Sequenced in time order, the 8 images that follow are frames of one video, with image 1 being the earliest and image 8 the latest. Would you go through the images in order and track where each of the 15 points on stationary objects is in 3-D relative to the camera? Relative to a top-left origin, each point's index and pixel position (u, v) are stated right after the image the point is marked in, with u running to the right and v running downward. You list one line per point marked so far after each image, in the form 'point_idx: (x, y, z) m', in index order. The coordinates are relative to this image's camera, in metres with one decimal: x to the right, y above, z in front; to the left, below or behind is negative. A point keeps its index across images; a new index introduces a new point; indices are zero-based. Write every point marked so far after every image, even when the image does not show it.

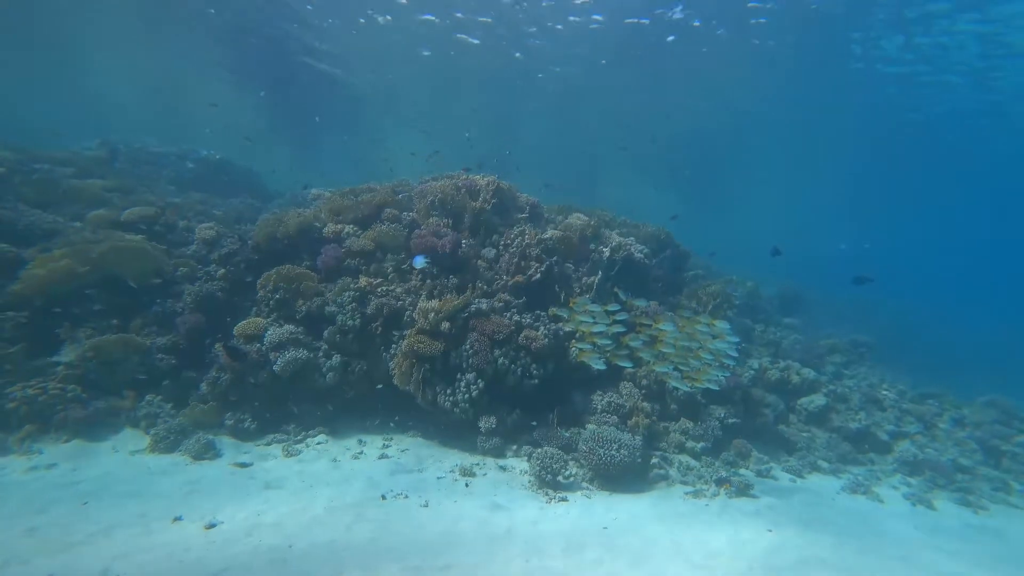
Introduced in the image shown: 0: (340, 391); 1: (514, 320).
0: (-3.1, -1.9, +8.2) m
1: (+0.1, -0.6, +8.2) m
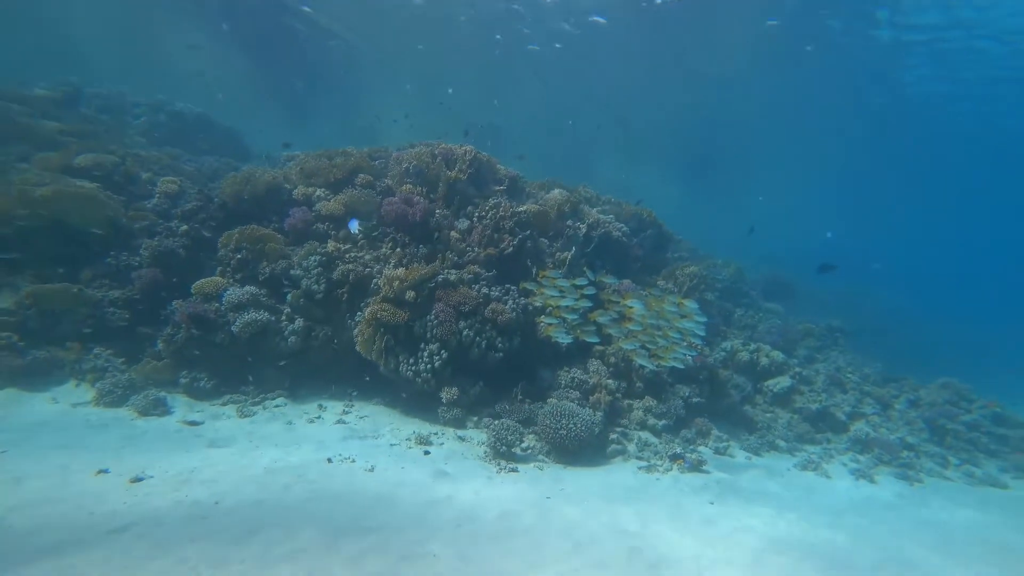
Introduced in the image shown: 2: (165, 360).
0: (-3.7, -1.2, +8.1) m
1: (-0.5, -0.1, +8.1) m
2: (-5.9, -1.3, +7.8) m
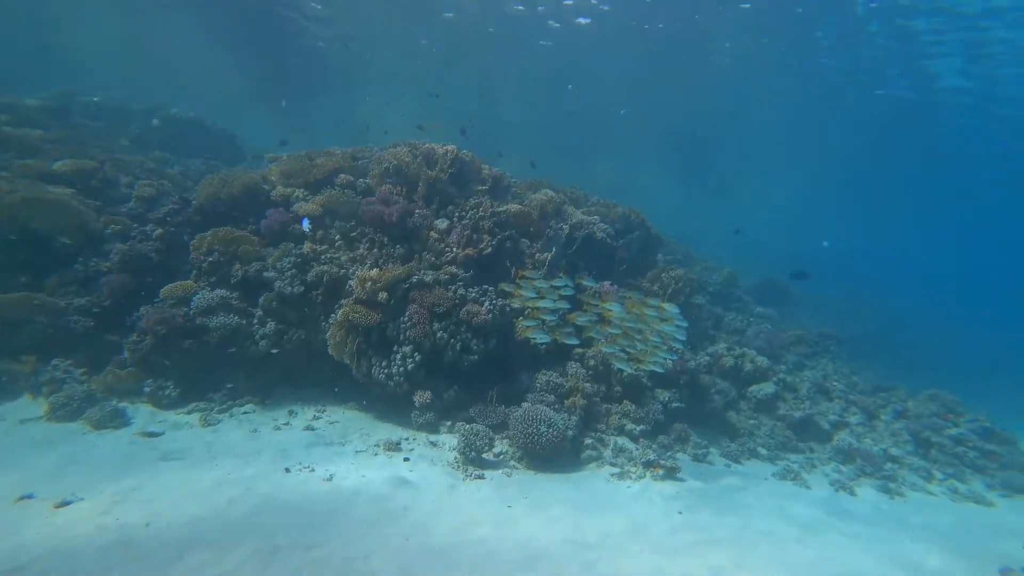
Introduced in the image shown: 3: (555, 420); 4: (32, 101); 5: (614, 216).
0: (-4.1, -1.3, +7.9) m
1: (-0.9, -0.1, +8.0) m
2: (-6.3, -1.3, +7.6) m
3: (+0.7, -2.0, +6.9) m
4: (-19.7, +7.8, +19.2) m
5: (+3.1, +2.1, +13.4) m
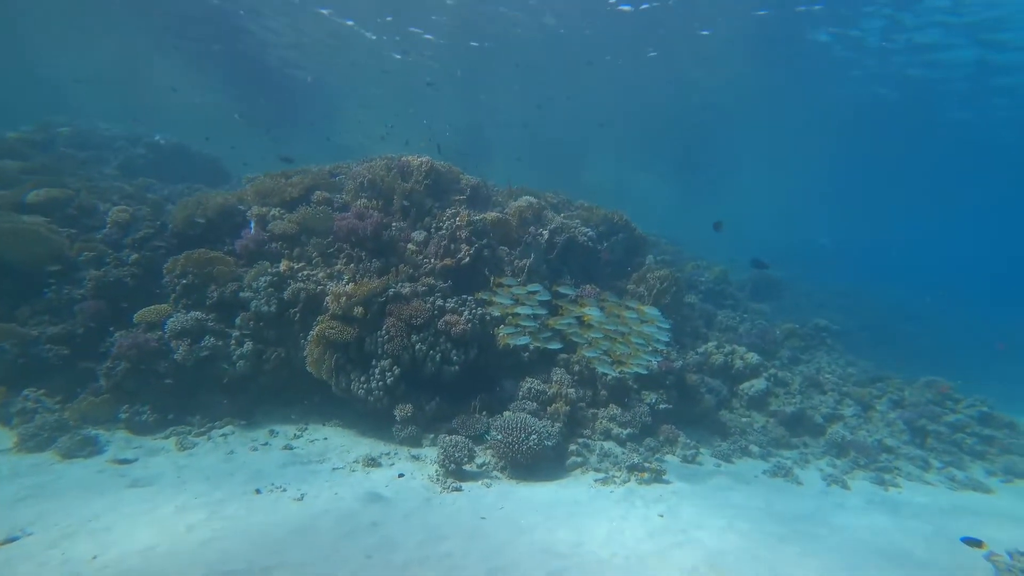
0: (-4.4, -1.6, +7.8) m
1: (-1.3, -0.3, +7.9) m
2: (-6.7, -1.7, +7.5) m
3: (+0.4, -2.1, +6.8) m
4: (-20.5, +6.5, +19.2) m
5: (+2.6, +2.0, +13.4) m
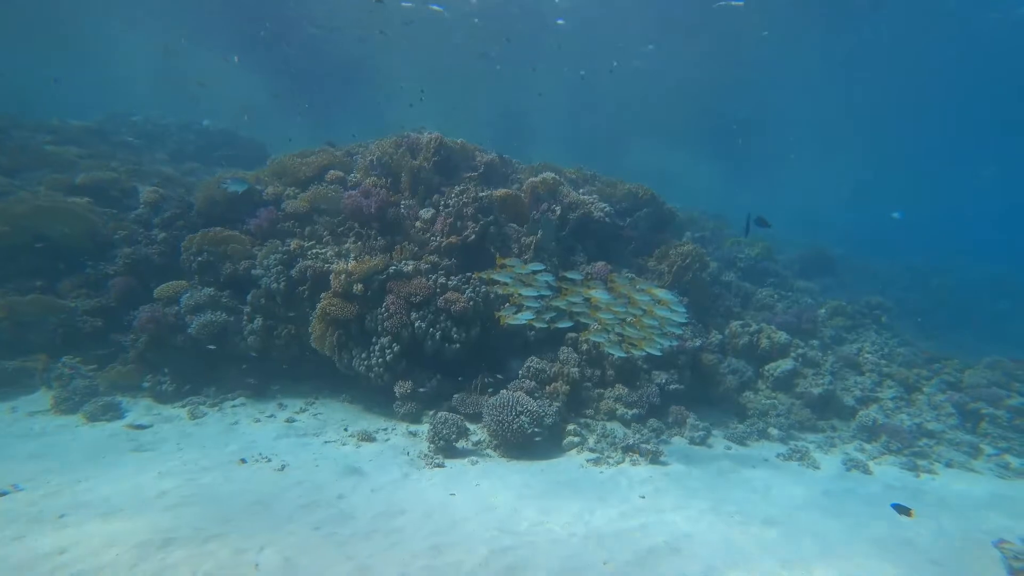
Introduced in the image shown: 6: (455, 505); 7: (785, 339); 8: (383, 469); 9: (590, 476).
0: (-4.4, -1.2, +8.1) m
1: (-1.3, +0.1, +7.8) m
2: (-6.7, -1.4, +8.0) m
3: (+0.3, -1.7, +6.6) m
4: (-19.4, +7.2, +20.5) m
5: (+3.0, +2.7, +12.9) m
6: (-0.5, -2.0, +4.2) m
7: (+5.7, -1.1, +9.6) m
8: (-1.4, -2.0, +5.1) m
9: (+0.9, -2.1, +5.1) m
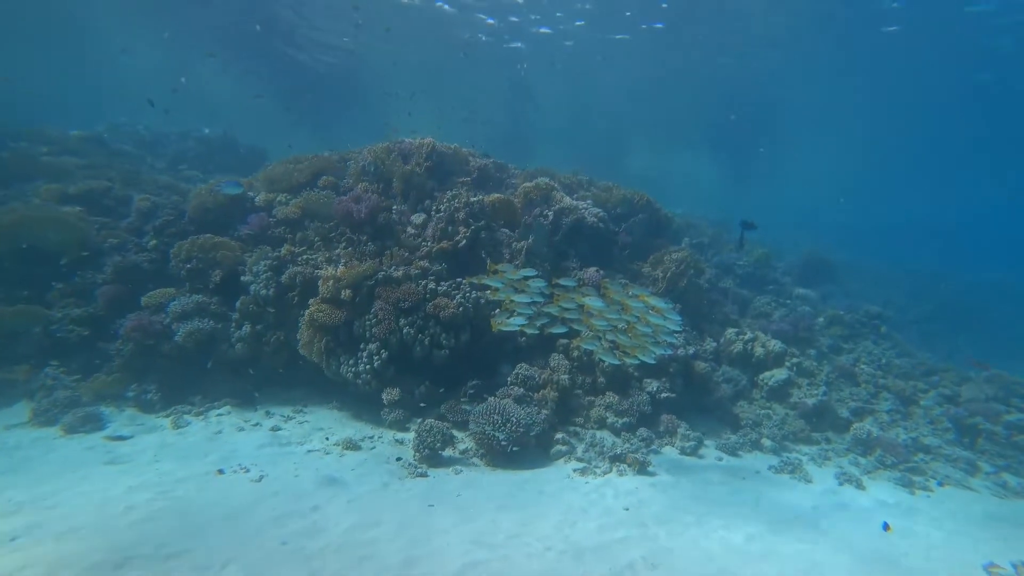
0: (-4.6, -1.3, +8.0) m
1: (-1.5, 0.0, +7.8) m
2: (-6.8, -1.5, +7.9) m
3: (+0.1, -1.8, +6.5) m
4: (-19.6, +7.0, +20.6) m
5: (+2.9, +2.5, +12.8) m
6: (-0.7, -2.1, +4.1) m
7: (+5.5, -1.2, +9.6) m
8: (-1.6, -2.1, +5.0) m
9: (+0.7, -2.2, +5.0) m
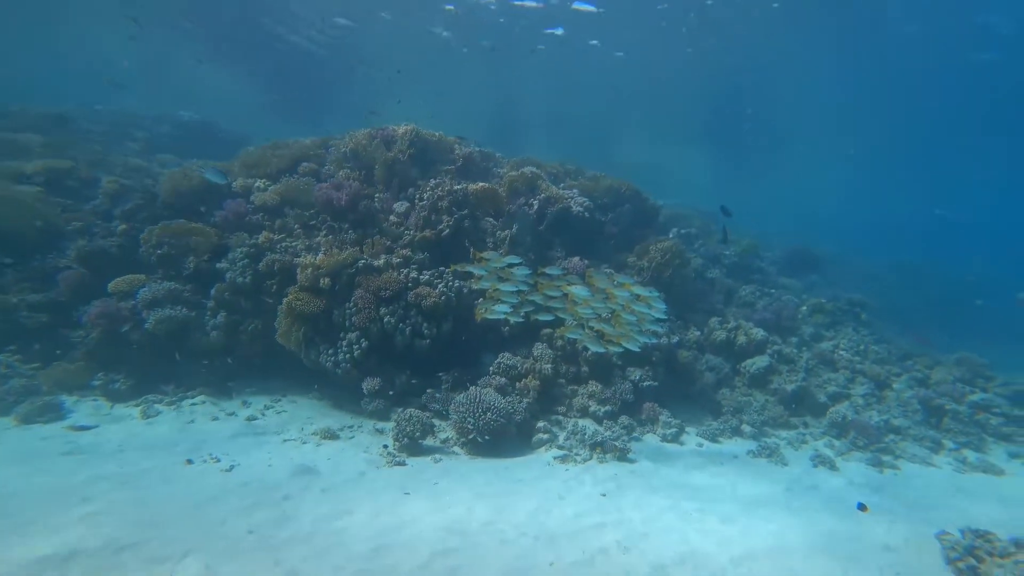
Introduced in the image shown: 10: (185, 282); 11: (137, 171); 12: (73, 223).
0: (-4.9, -1.1, +7.8) m
1: (-1.8, +0.2, +7.6) m
2: (-7.1, -1.2, +7.7) m
3: (-0.2, -1.6, +6.5) m
4: (-20.2, +7.5, +19.9) m
5: (+2.4, +2.8, +12.8) m
6: (-0.9, -1.9, +4.0) m
7: (+5.2, -1.0, +9.6) m
8: (-1.9, -1.9, +4.9) m
9: (+0.4, -2.0, +5.0) m
10: (-5.9, +0.1, +8.3) m
11: (-10.5, +3.2, +12.7) m
12: (-8.8, +1.3, +9.3) m
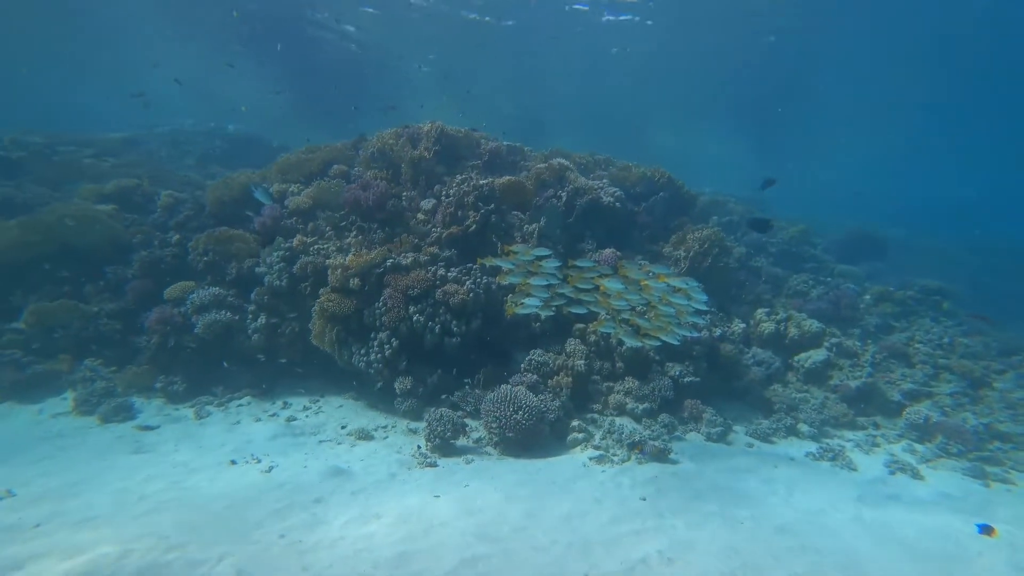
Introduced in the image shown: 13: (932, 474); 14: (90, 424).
0: (-4.3, -1.2, +8.1) m
1: (-1.3, +0.2, +7.6) m
2: (-6.6, -1.4, +8.1) m
3: (+0.3, -1.6, +6.4) m
4: (-18.8, +7.1, +21.2) m
5: (+3.3, +3.0, +12.4) m
6: (-0.6, -1.9, +4.0) m
7: (+5.9, -0.8, +9.0) m
8: (-1.5, -1.9, +4.9) m
9: (+0.8, -2.0, +4.8) m
10: (-5.4, 0.0, +8.6) m
11: (-9.7, +3.0, +13.4) m
12: (-8.2, +1.1, +9.8) m
13: (+6.0, -2.7, +6.7) m
14: (-6.6, -2.1, +7.1) m
